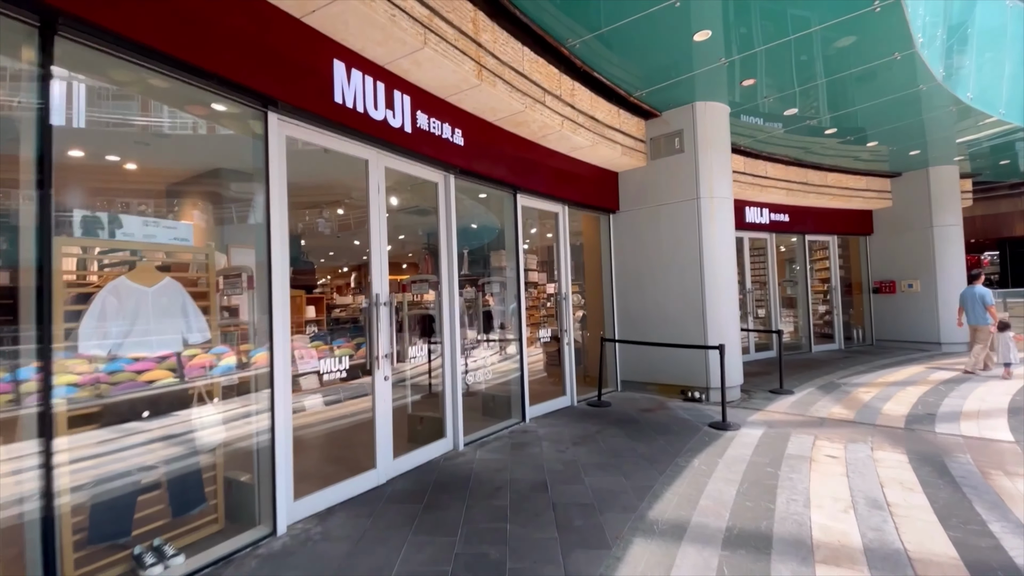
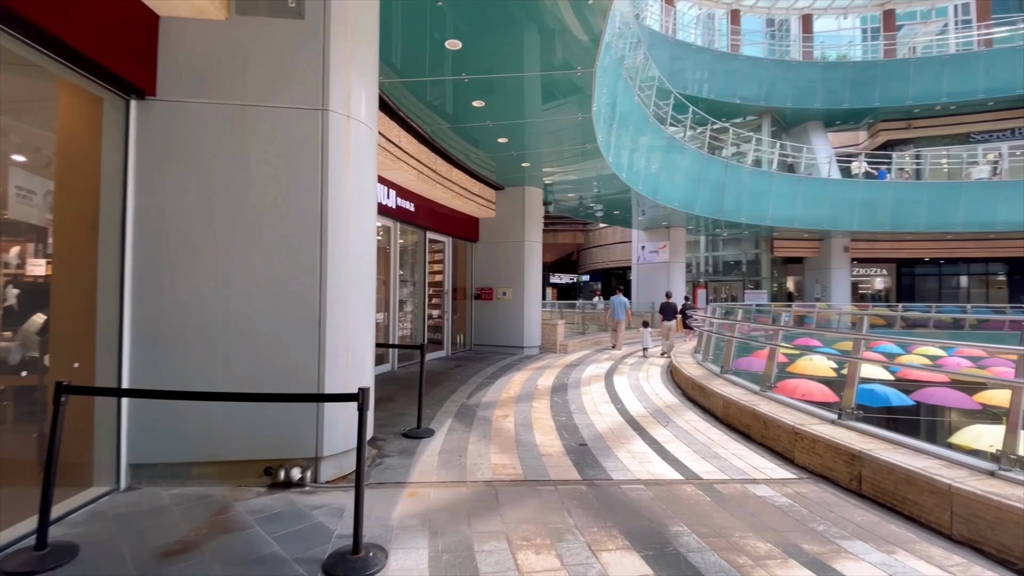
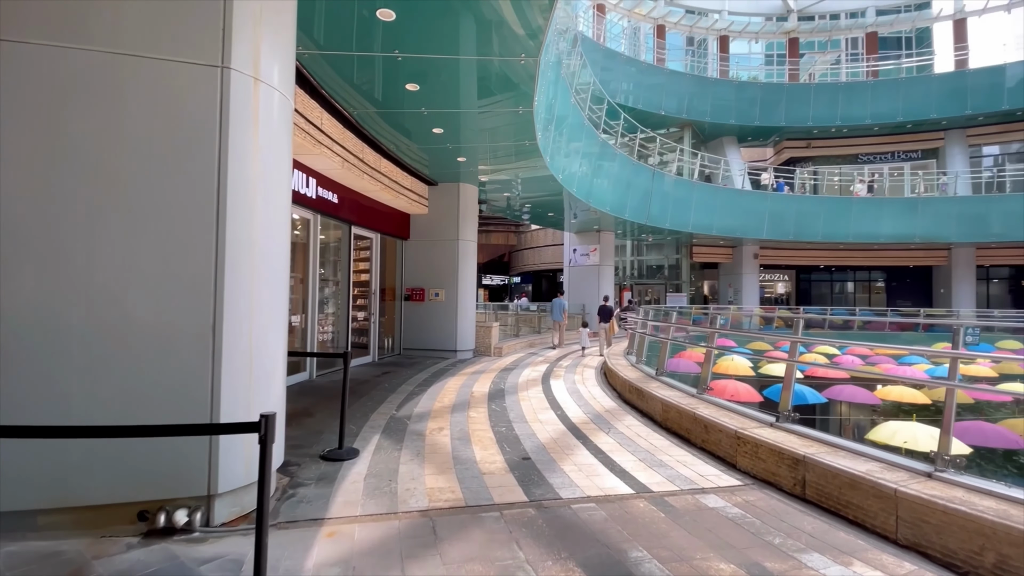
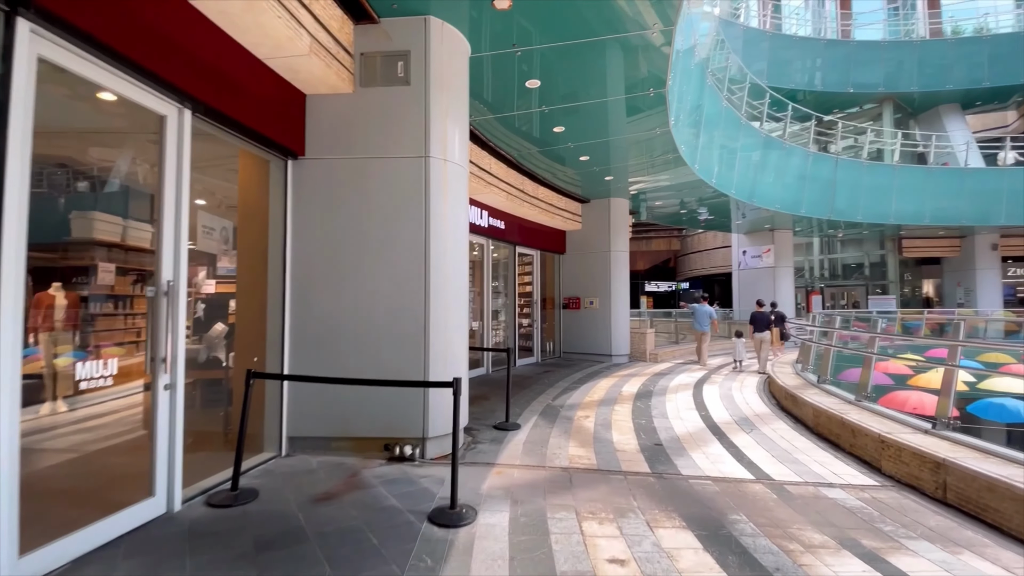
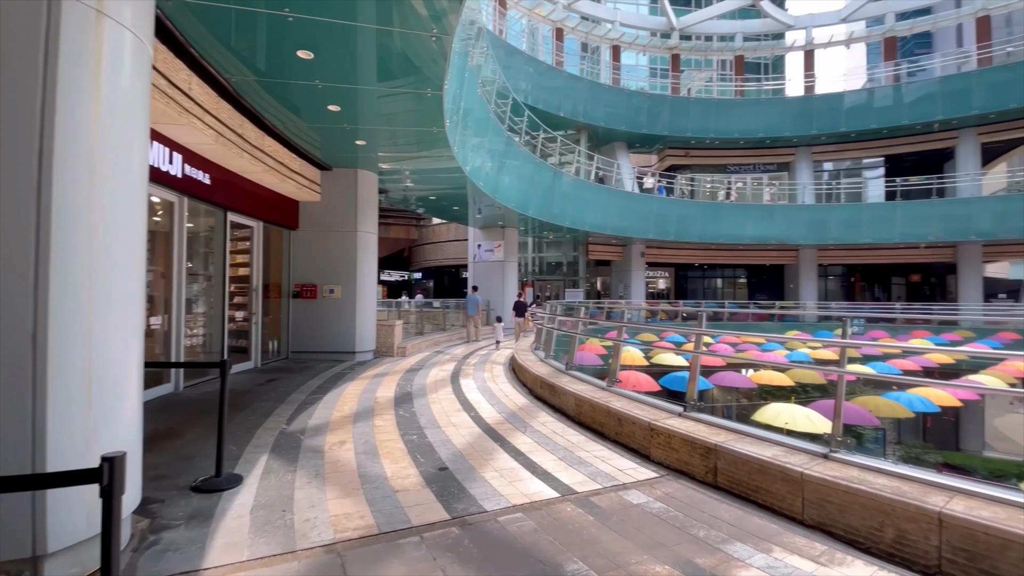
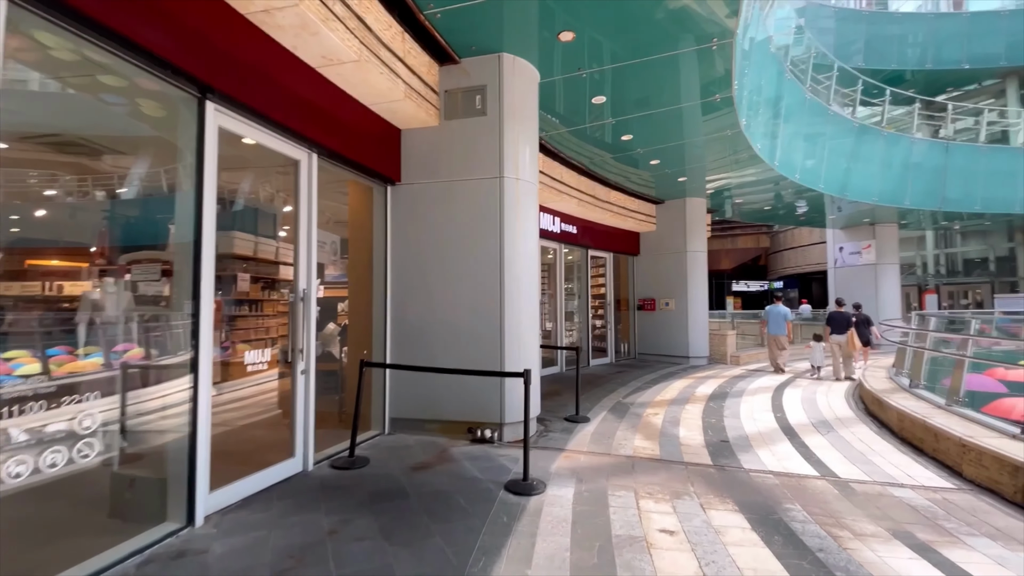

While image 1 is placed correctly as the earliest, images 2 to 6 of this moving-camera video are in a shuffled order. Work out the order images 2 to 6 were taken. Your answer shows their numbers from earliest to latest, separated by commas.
6, 4, 2, 3, 5
